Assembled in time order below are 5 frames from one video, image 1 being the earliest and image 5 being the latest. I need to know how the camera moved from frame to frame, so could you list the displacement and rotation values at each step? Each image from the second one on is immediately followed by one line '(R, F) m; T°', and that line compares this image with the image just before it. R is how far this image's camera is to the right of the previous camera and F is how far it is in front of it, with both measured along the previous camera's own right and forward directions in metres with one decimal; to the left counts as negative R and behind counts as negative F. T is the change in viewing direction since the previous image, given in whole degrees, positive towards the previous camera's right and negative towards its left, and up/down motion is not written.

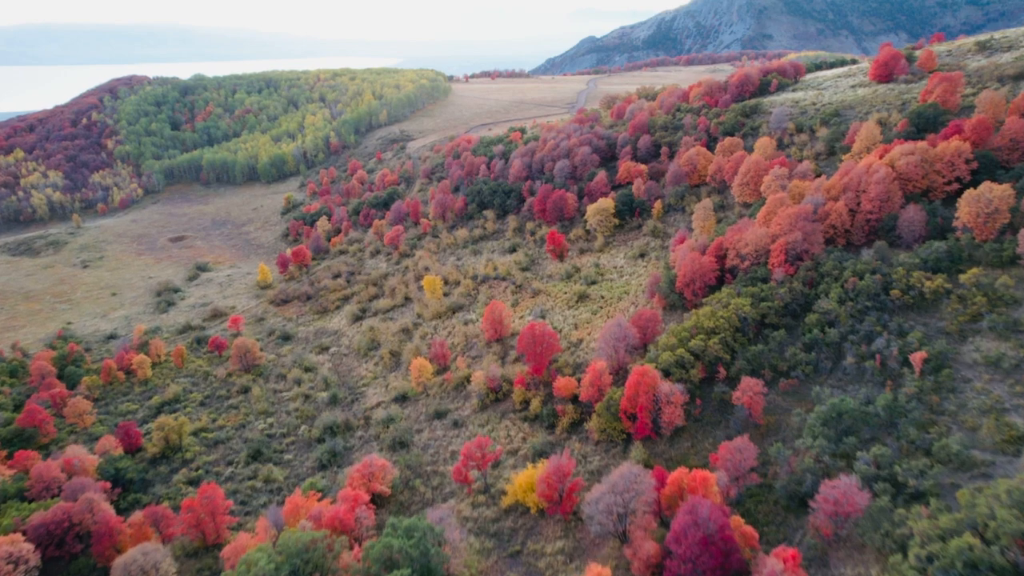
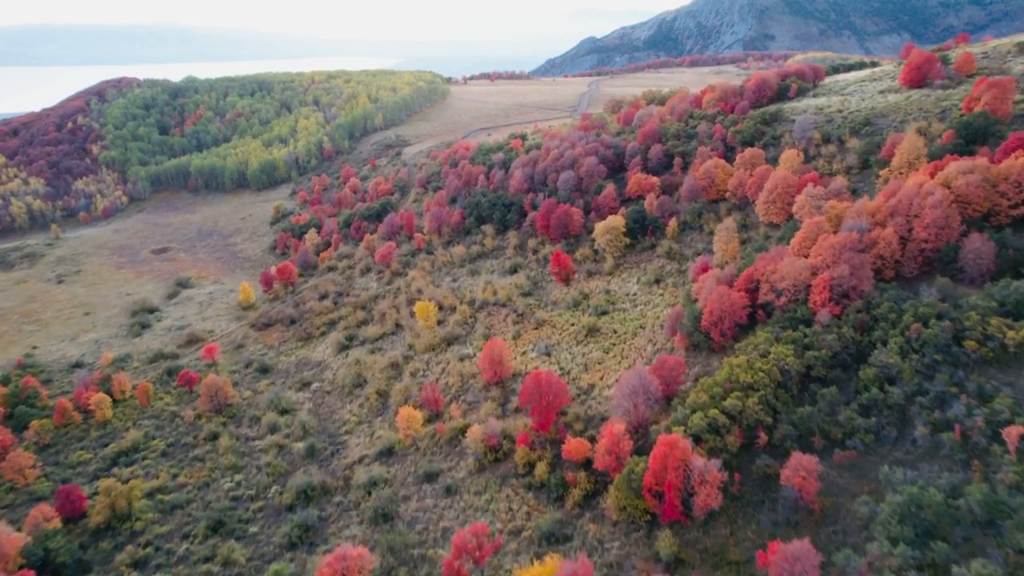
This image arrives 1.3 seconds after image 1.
(-0.1, +4.5) m; 0°
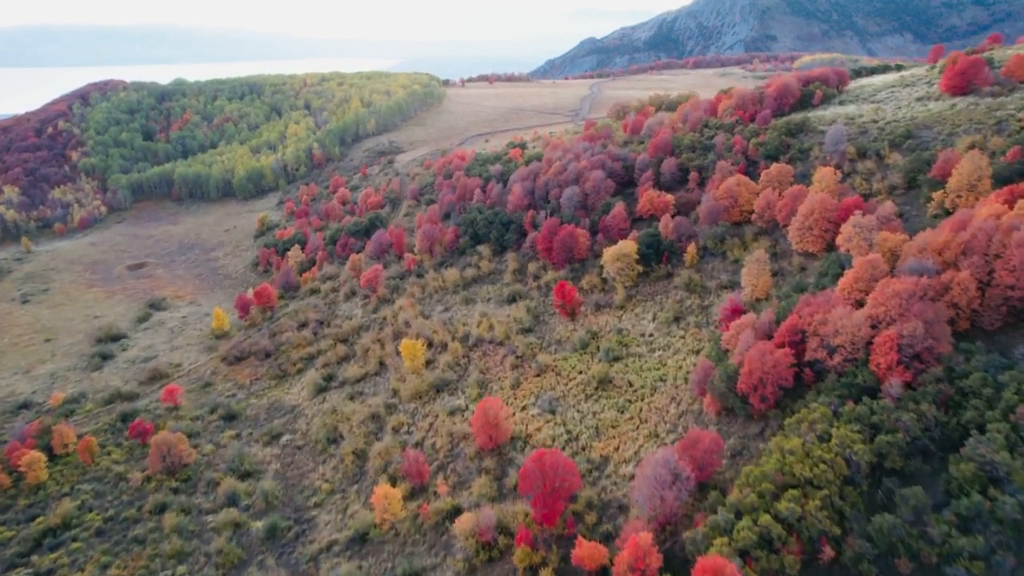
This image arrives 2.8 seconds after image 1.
(+0.1, +5.3) m; 0°
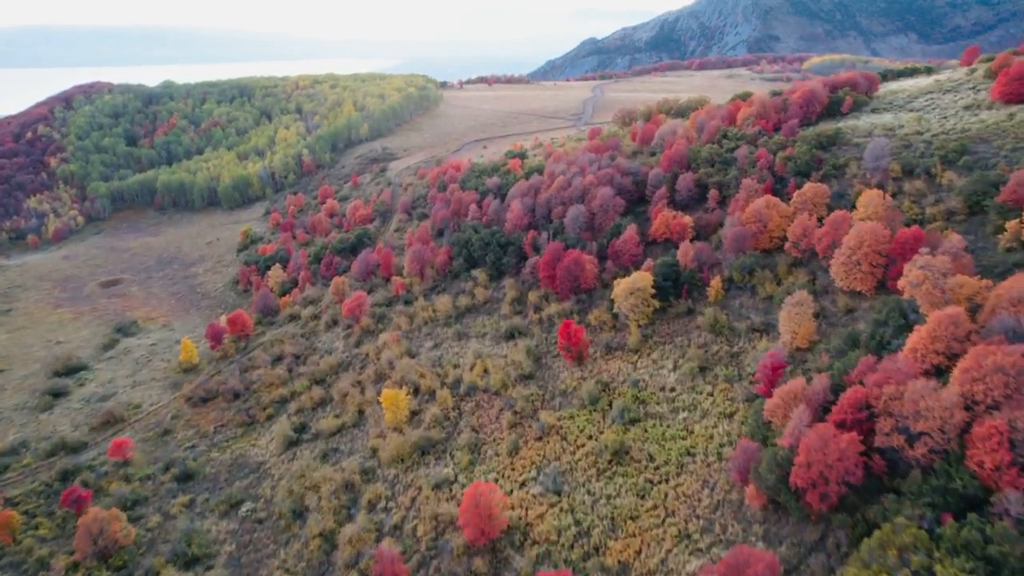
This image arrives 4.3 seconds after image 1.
(+0.1, +5.4) m; 0°
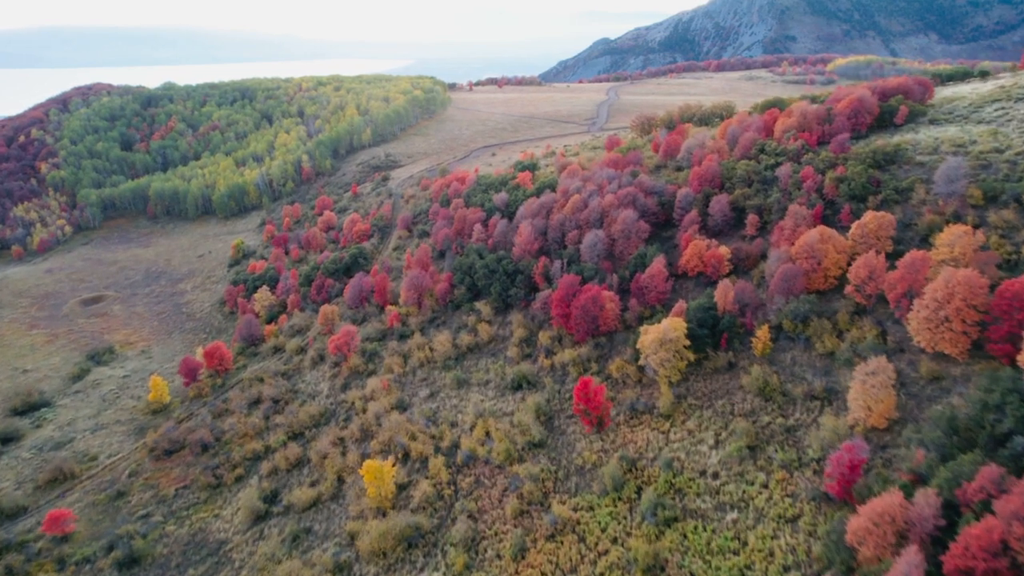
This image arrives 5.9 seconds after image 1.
(+0.1, +5.8) m; -1°
